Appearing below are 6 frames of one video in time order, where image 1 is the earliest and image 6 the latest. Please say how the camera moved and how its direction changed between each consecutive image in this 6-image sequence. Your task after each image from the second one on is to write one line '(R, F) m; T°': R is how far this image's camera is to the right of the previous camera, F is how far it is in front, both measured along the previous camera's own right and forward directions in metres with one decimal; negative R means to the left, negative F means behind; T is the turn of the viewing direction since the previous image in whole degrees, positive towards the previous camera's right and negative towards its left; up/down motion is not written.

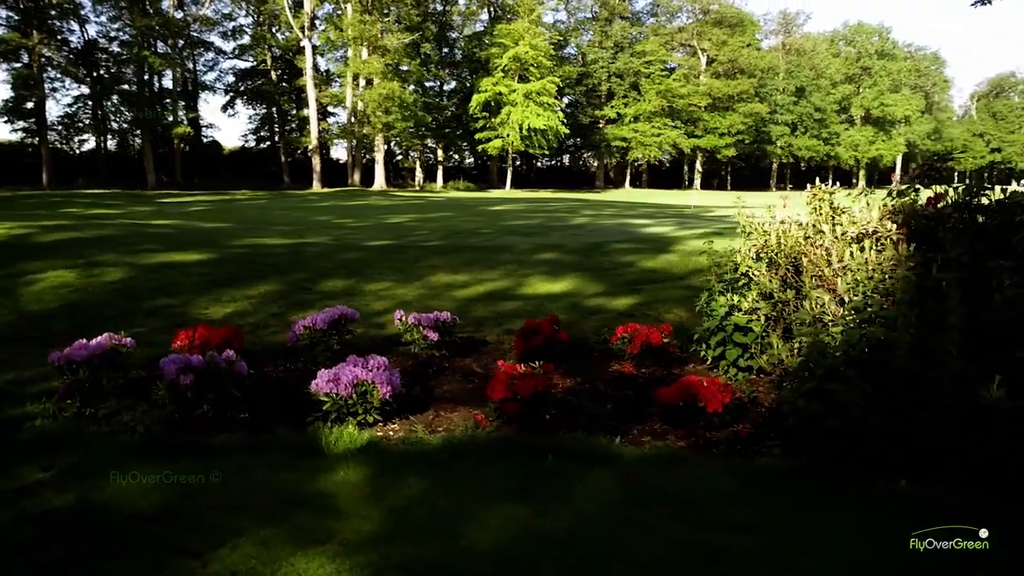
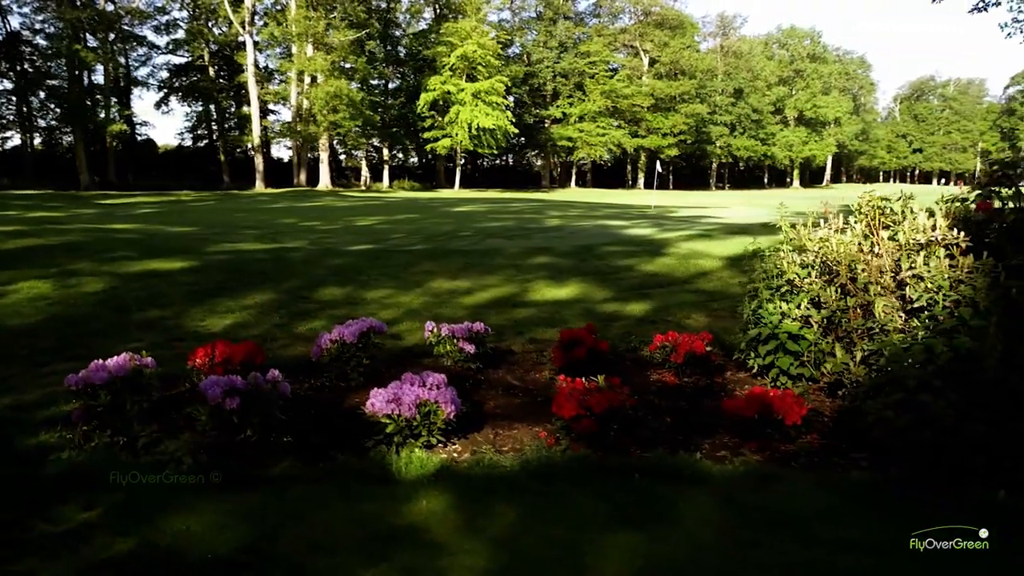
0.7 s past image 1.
(-0.6, +0.2) m; +5°
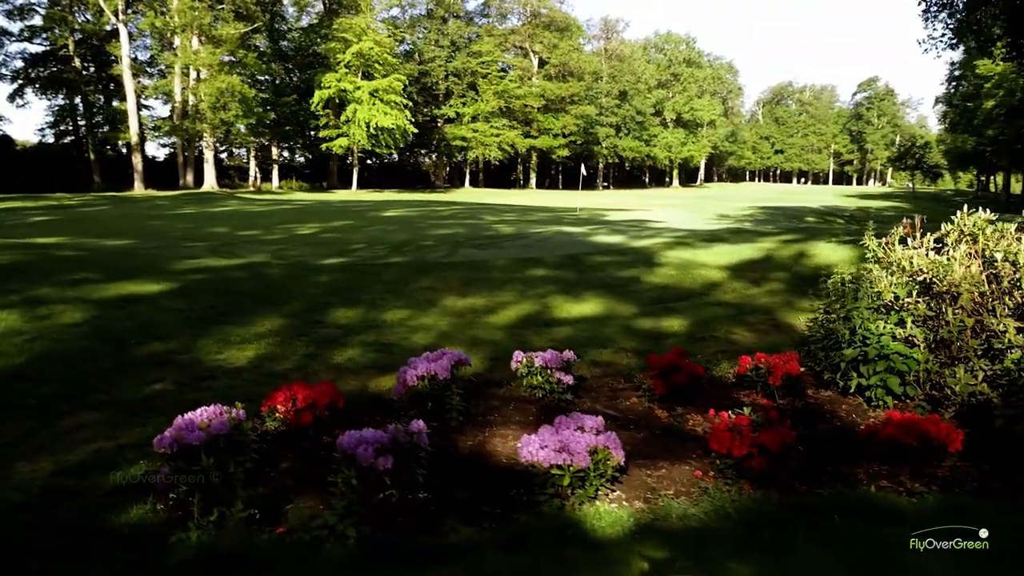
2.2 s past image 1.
(-1.2, +0.4) m; +9°
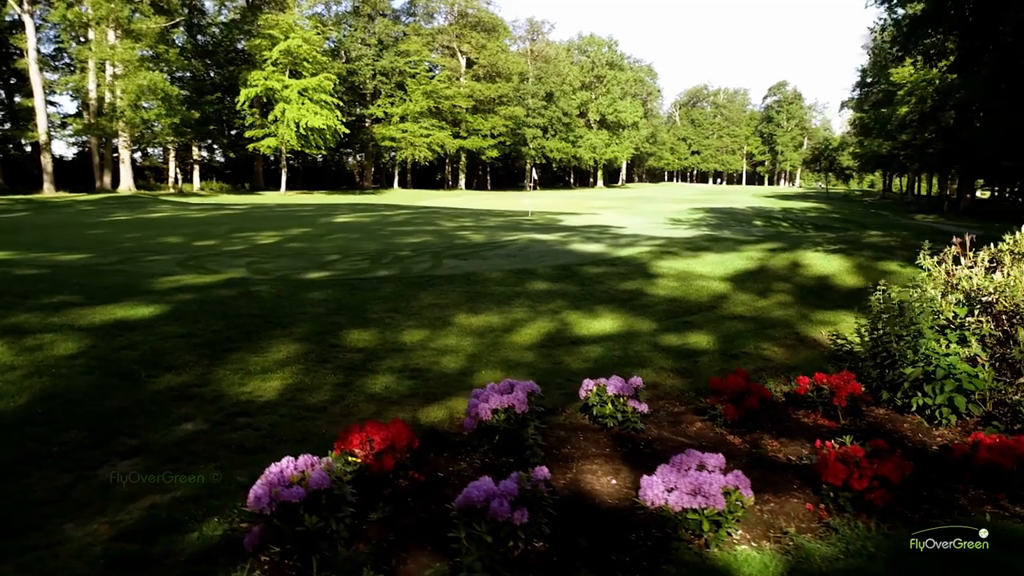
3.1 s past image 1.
(-0.8, +0.2) m; +6°
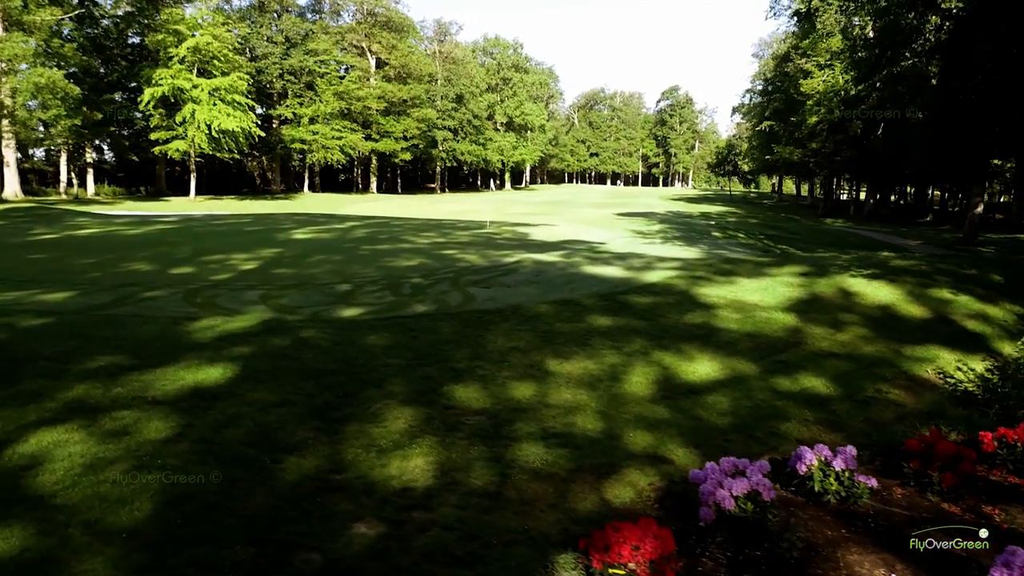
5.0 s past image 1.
(-1.6, +0.6) m; +8°
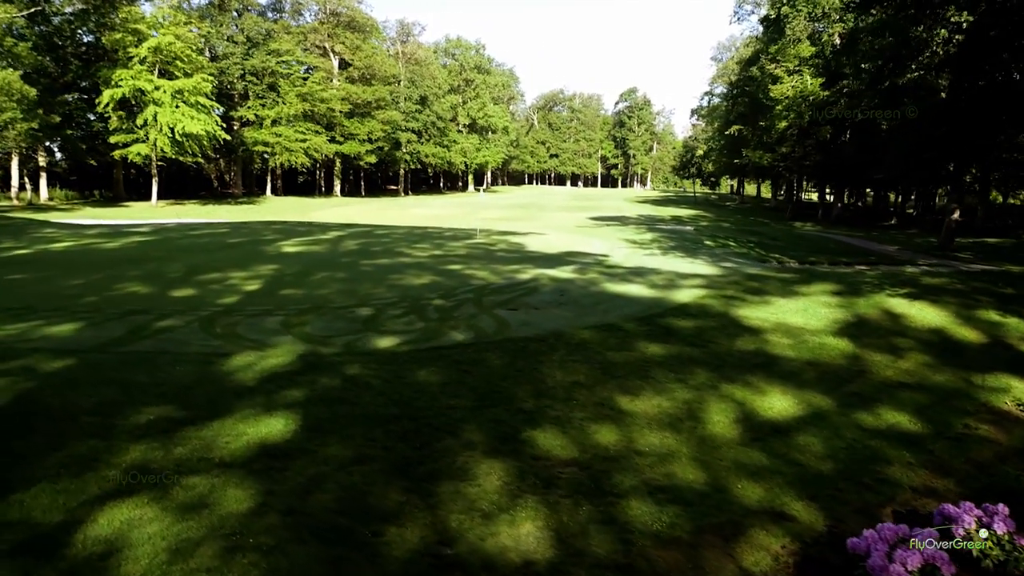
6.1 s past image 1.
(-0.9, +0.4) m; +3°
